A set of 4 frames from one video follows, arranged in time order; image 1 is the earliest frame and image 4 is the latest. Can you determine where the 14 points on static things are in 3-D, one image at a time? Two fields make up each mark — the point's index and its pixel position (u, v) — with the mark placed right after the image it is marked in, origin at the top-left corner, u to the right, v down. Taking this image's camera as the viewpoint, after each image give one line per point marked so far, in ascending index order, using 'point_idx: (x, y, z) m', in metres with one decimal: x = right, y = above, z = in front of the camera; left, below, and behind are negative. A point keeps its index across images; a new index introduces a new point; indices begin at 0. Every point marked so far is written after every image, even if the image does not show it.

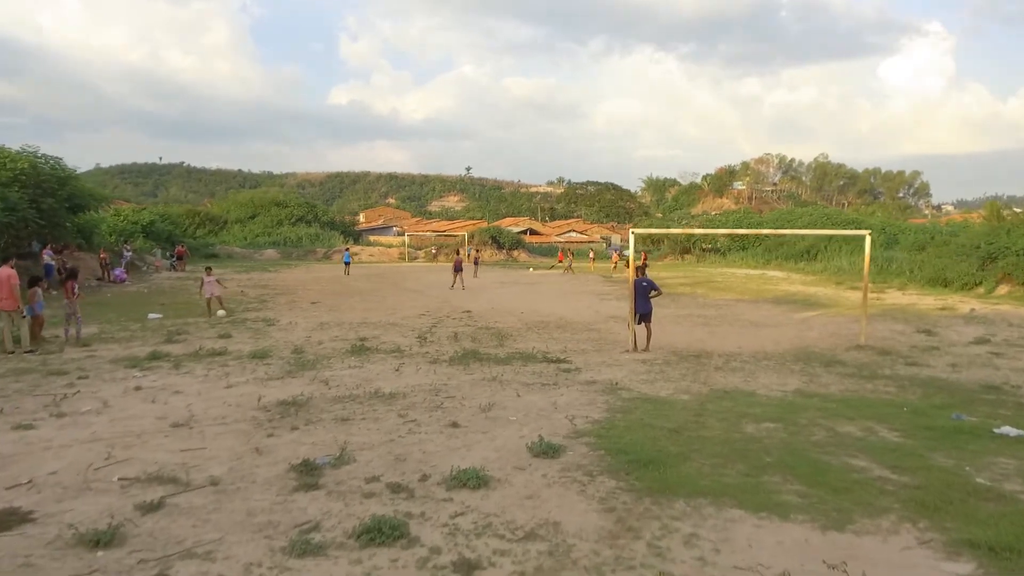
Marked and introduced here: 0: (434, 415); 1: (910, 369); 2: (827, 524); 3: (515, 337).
0: (-0.9, -1.4, +8.4) m
1: (+6.3, -1.3, +12.0) m
2: (+2.3, -1.7, +5.4) m
3: (+0.1, -1.0, +14.8) m
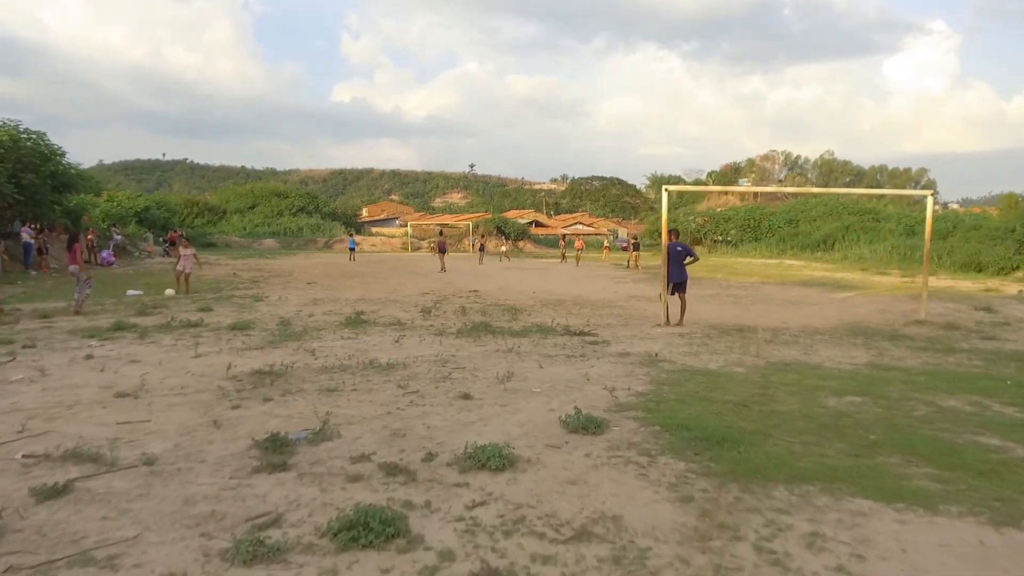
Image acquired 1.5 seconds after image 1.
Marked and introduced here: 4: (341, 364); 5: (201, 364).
0: (-0.6, -0.9, +6.8) m
1: (+6.6, -0.8, +10.4) m
2: (+2.5, -1.2, +3.8) m
3: (+0.3, -0.4, +13.3) m
4: (-1.8, -0.8, +7.9) m
5: (-3.3, -0.8, +7.9) m
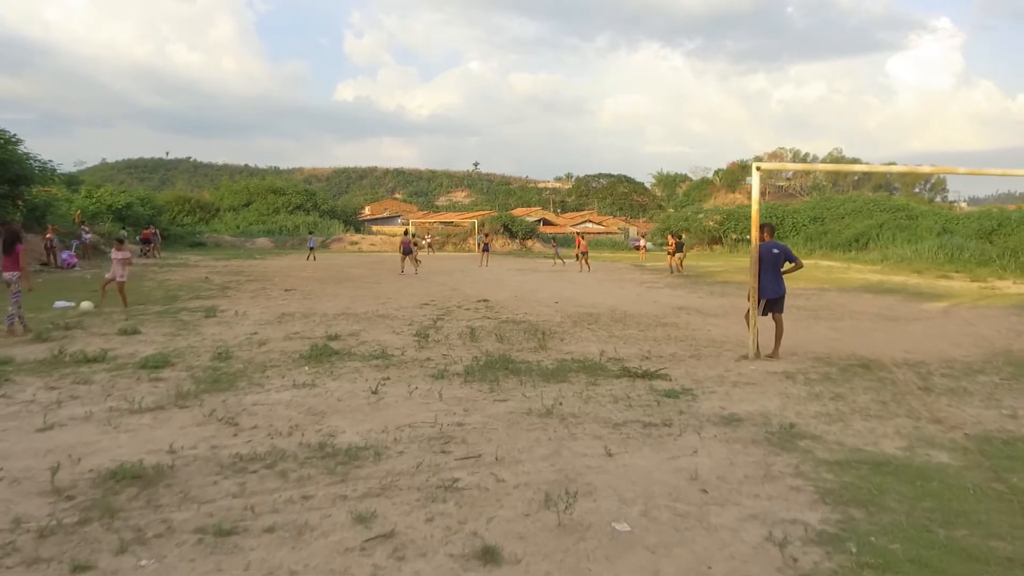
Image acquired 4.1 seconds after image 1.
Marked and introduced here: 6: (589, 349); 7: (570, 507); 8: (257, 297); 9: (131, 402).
0: (-0.3, -1.1, +3.6) m
1: (+6.9, -1.0, +7.1) m
2: (+2.8, -1.4, +0.6) m
3: (+0.6, -0.6, +10.0) m
4: (-1.5, -1.0, +4.7) m
5: (-3.0, -1.0, +4.7) m
6: (+0.9, -0.7, +8.7) m
7: (+0.3, -1.1, +3.8) m
8: (-5.2, -0.2, +15.5) m
9: (-3.0, -0.9, +6.0) m
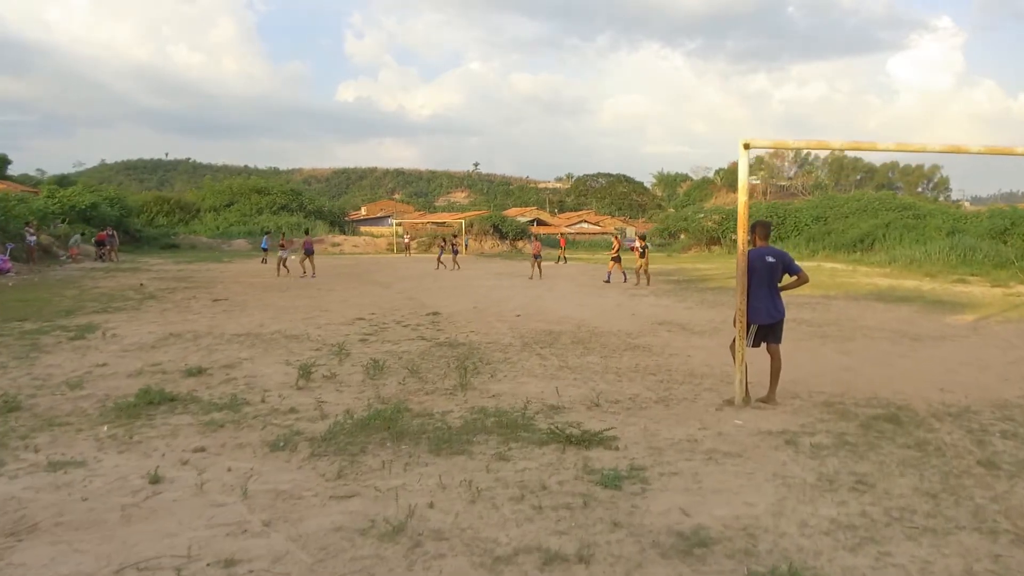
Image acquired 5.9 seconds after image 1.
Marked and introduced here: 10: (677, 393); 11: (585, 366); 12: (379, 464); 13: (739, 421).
0: (-1.2, -1.3, +1.4) m
1: (+6.1, -1.1, +4.9) m
2: (+1.9, -1.6, -1.6) m
3: (-0.2, -0.8, +7.8) m
4: (-2.3, -1.2, +2.5) m
5: (-3.8, -1.2, +2.5) m
6: (+0.1, -0.9, +6.6) m
7: (-0.5, -1.3, +1.6) m
8: (-6.0, -0.4, +13.4) m
9: (-3.8, -1.1, +3.9) m
10: (+1.4, -0.9, +6.7) m
11: (+0.8, -0.8, +7.9) m
12: (-0.8, -1.0, +4.6) m
13: (+1.7, -1.0, +5.7) m
